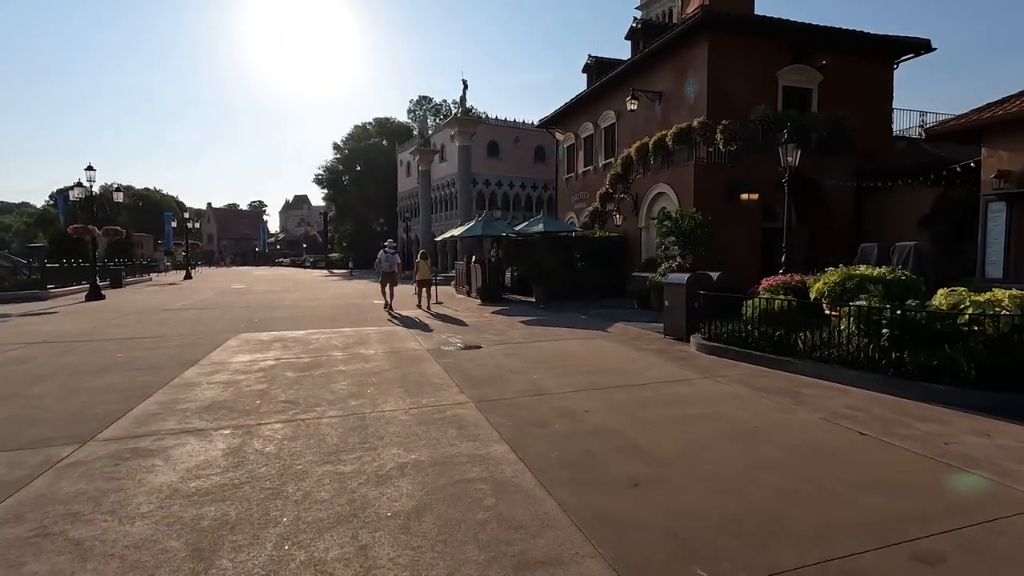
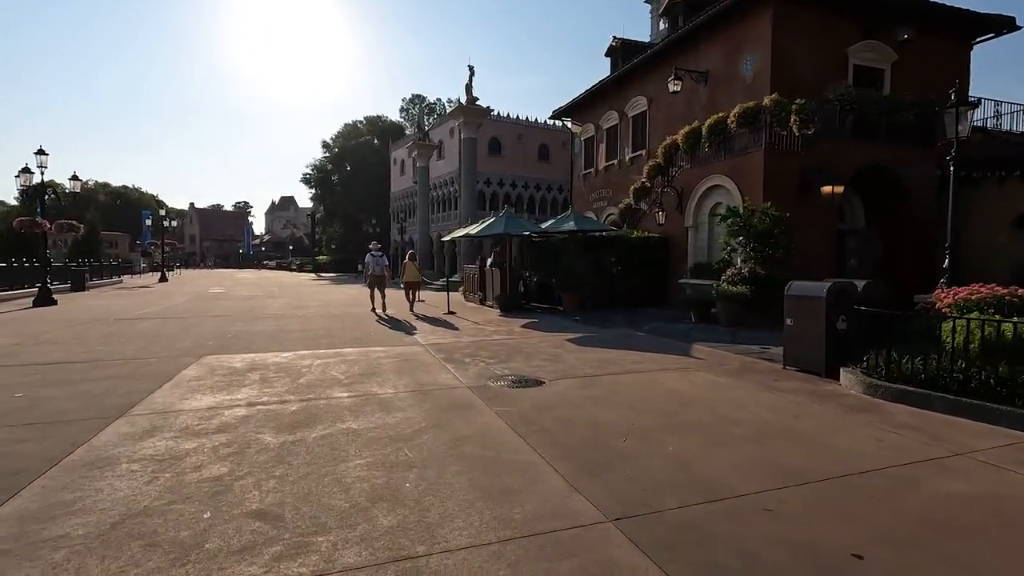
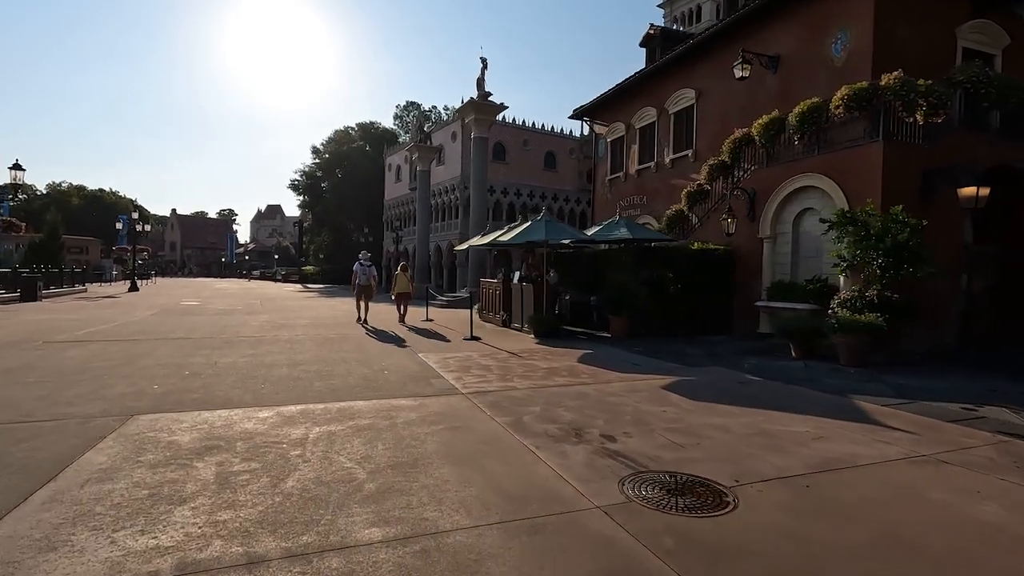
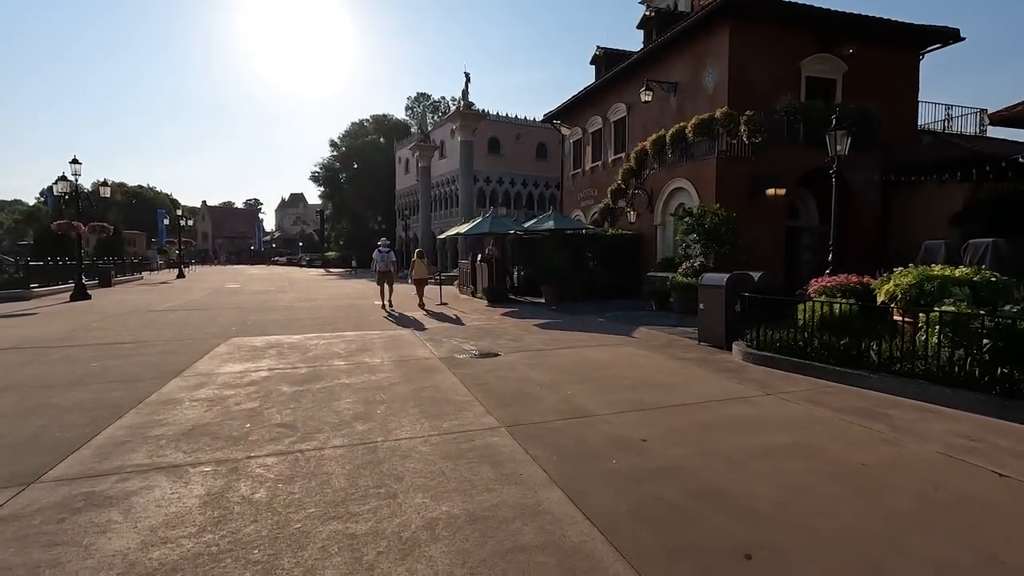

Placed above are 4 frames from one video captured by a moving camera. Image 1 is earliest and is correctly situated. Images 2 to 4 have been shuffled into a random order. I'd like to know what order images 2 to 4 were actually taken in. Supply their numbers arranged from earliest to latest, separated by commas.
4, 2, 3
